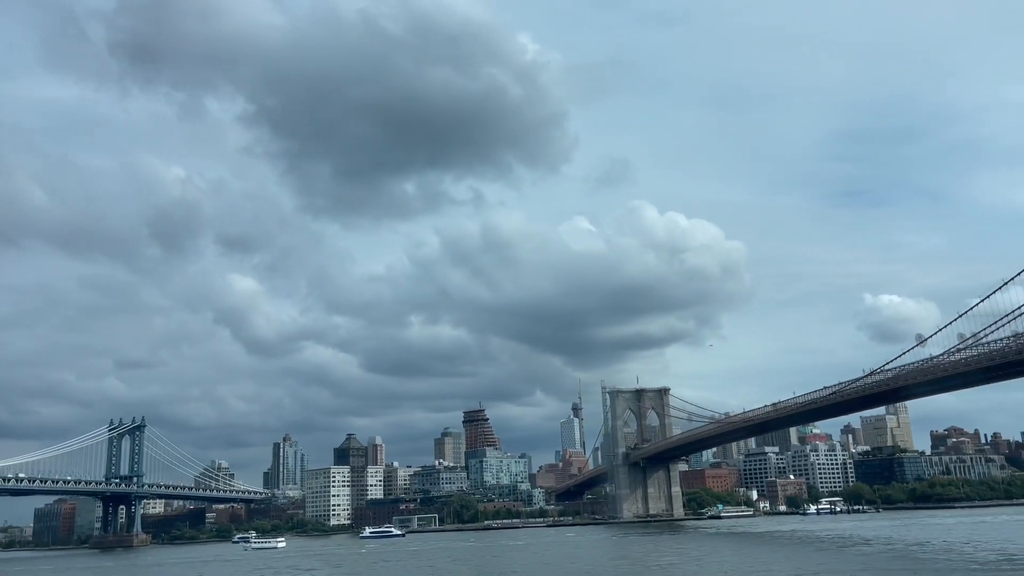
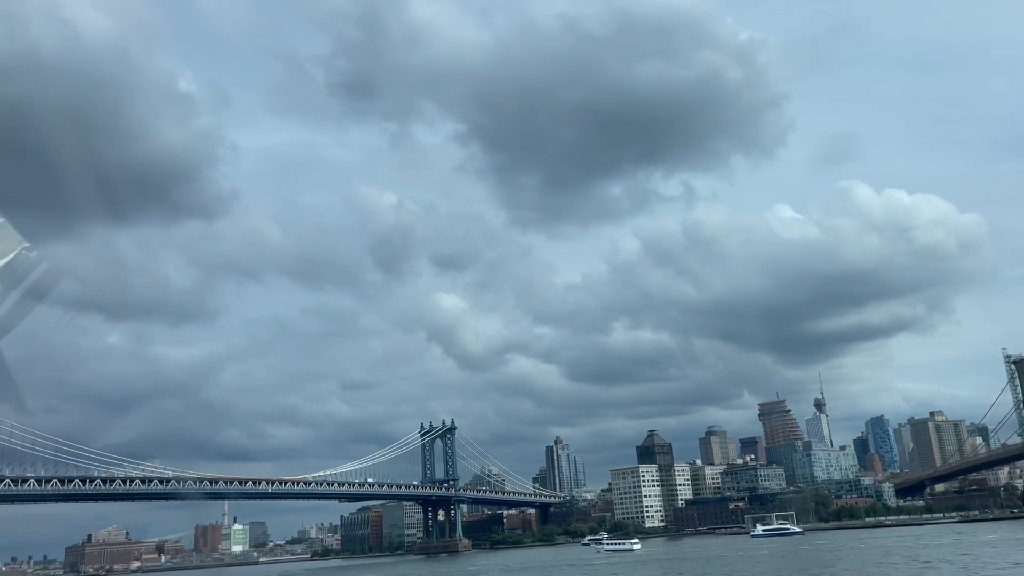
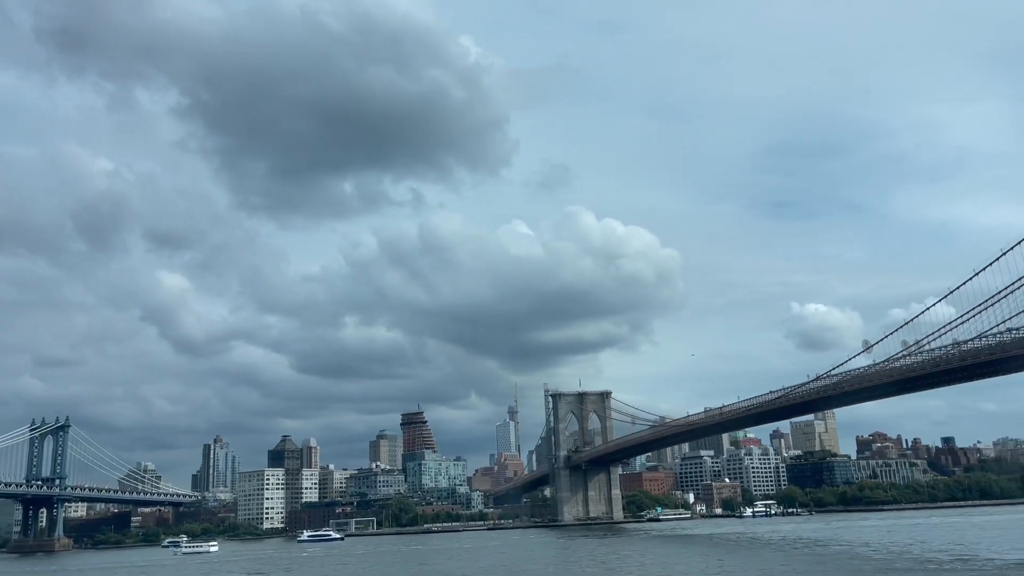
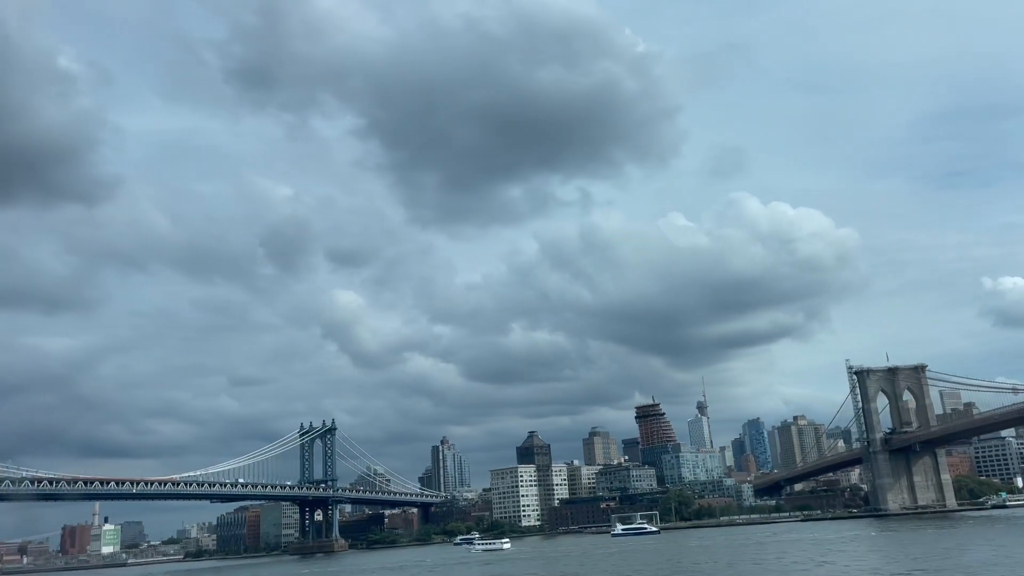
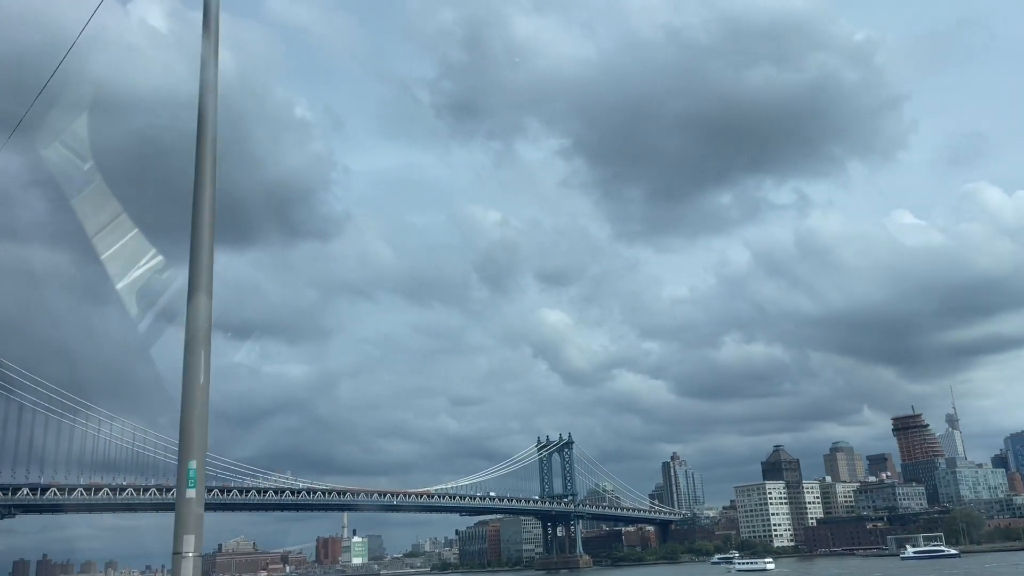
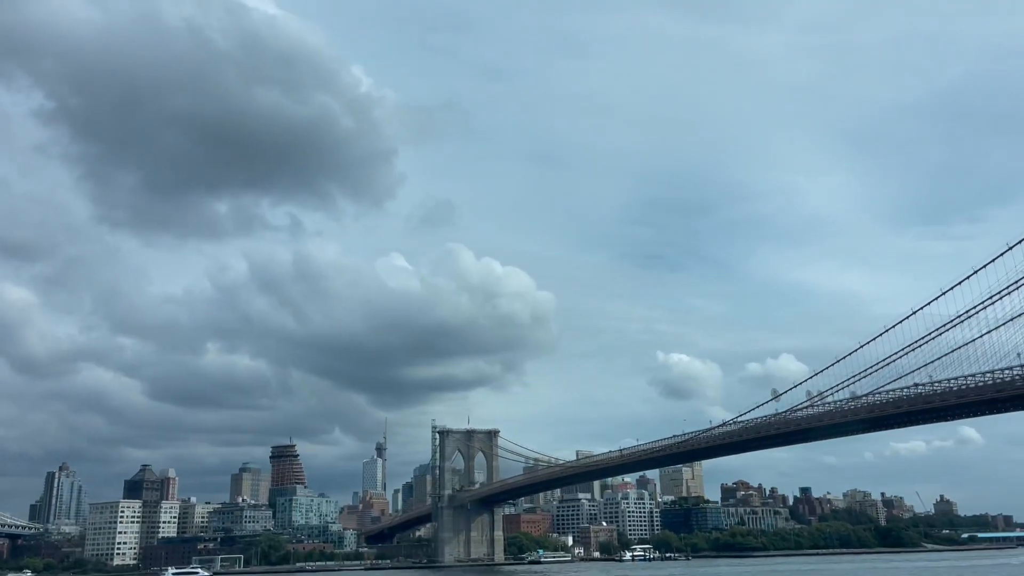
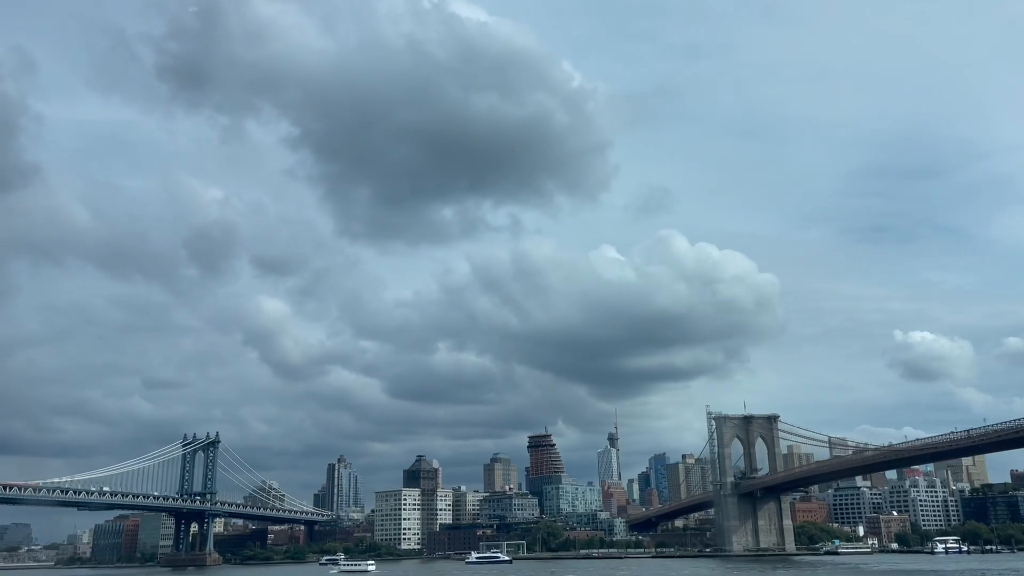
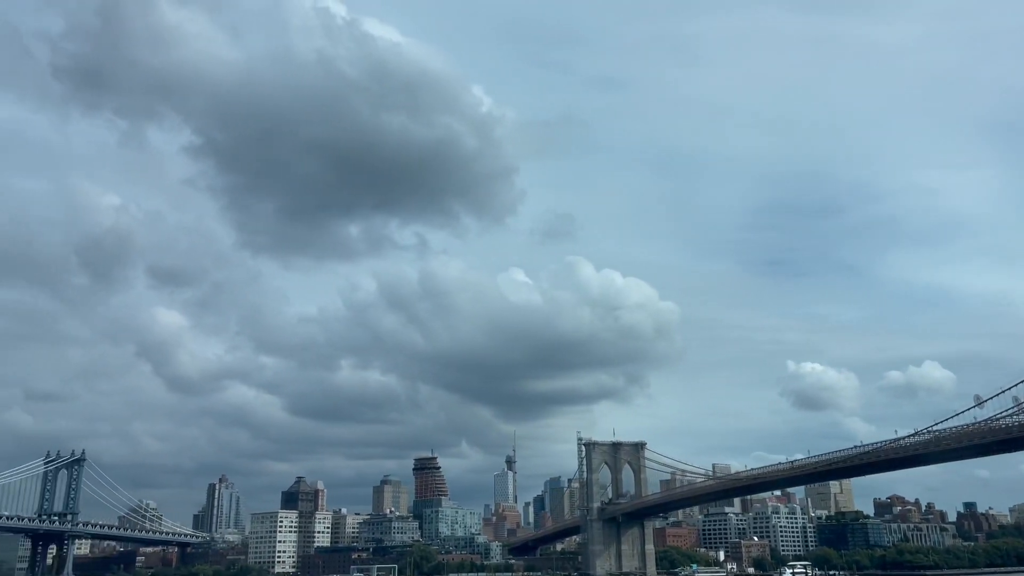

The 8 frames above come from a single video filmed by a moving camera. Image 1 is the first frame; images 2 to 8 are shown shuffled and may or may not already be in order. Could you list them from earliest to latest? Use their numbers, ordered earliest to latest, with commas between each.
3, 6, 8, 7, 4, 2, 5
